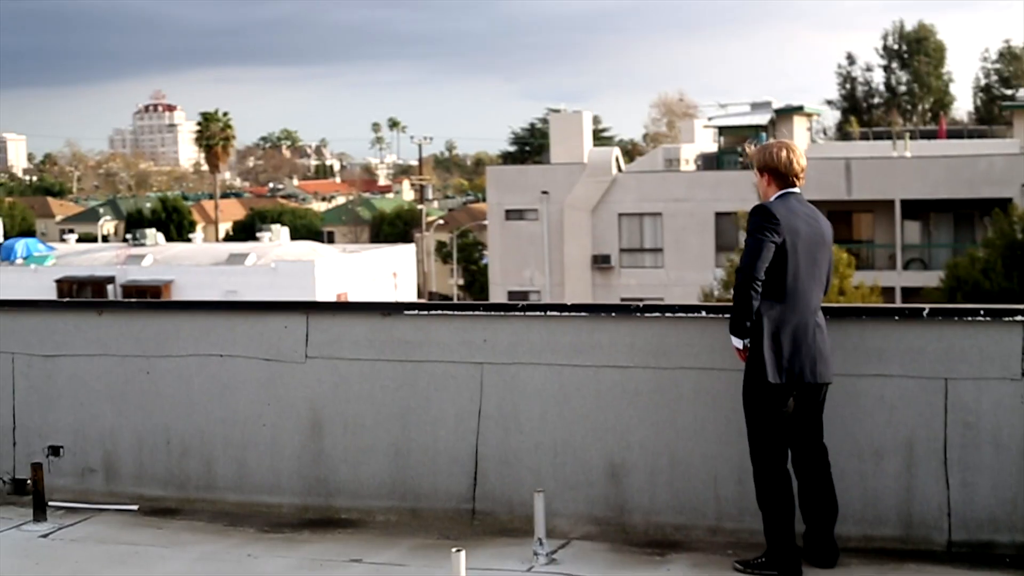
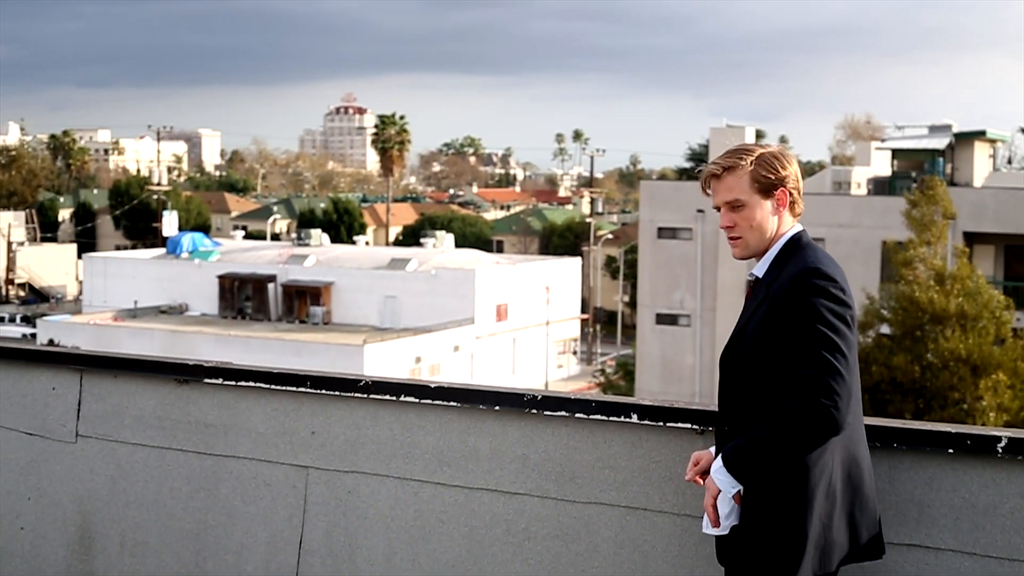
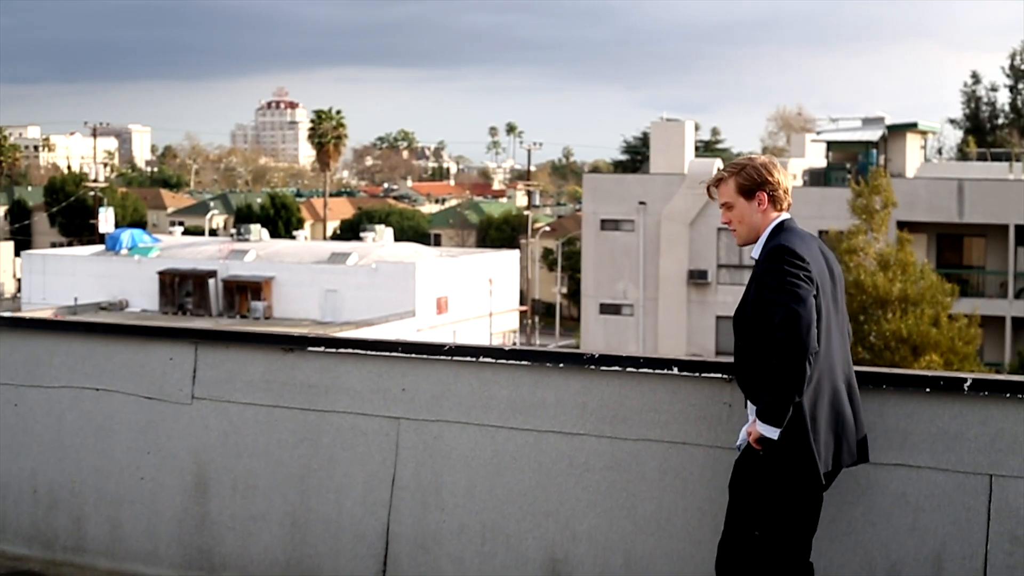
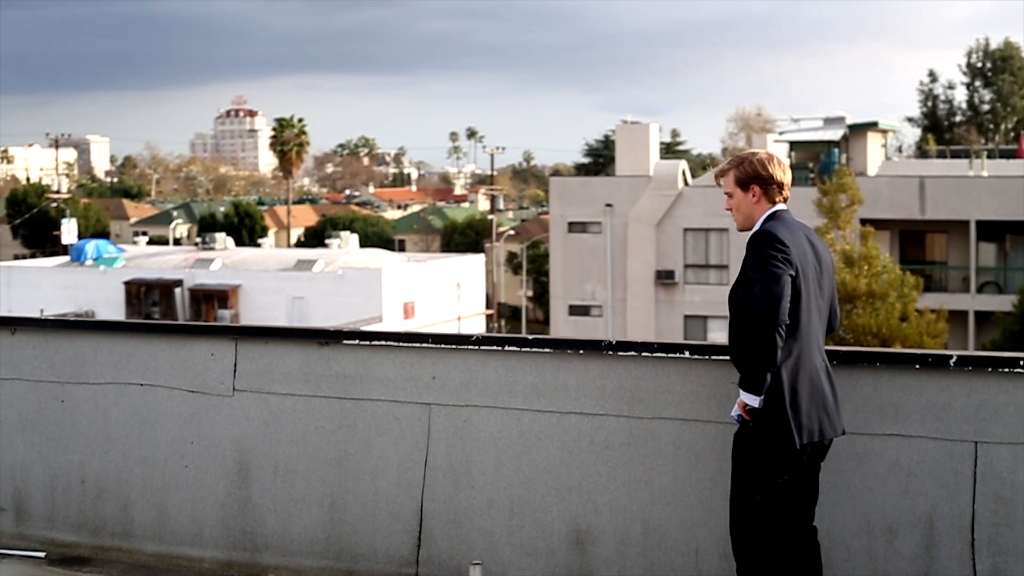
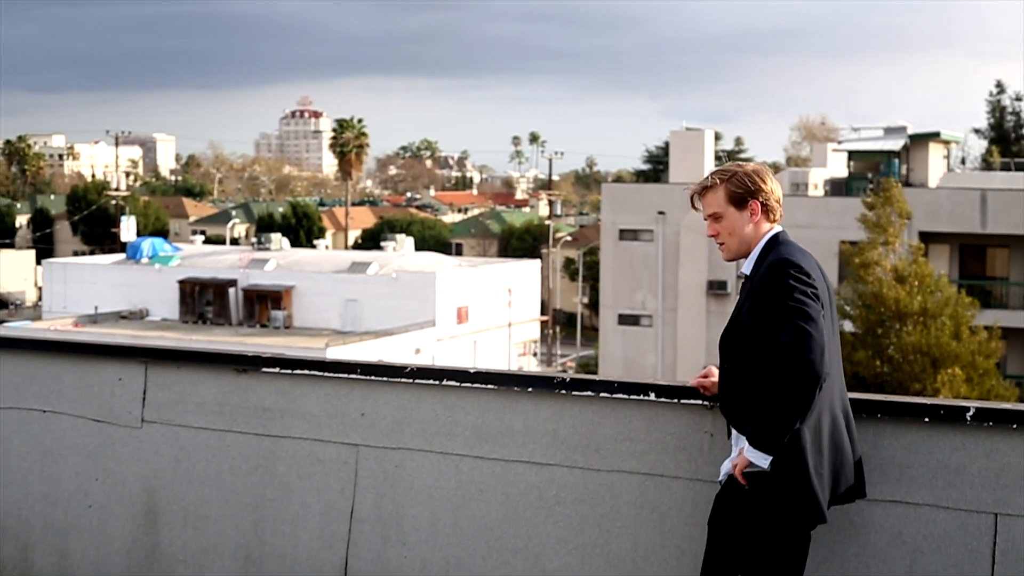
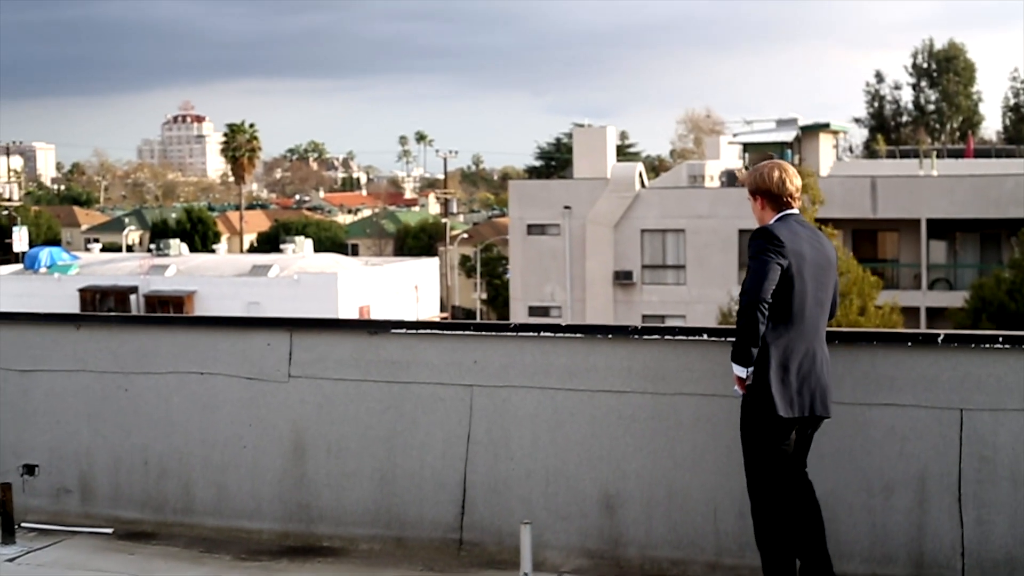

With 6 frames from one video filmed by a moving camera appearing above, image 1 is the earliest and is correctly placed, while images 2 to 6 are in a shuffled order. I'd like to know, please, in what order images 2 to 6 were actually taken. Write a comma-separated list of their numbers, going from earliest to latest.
6, 4, 3, 5, 2
